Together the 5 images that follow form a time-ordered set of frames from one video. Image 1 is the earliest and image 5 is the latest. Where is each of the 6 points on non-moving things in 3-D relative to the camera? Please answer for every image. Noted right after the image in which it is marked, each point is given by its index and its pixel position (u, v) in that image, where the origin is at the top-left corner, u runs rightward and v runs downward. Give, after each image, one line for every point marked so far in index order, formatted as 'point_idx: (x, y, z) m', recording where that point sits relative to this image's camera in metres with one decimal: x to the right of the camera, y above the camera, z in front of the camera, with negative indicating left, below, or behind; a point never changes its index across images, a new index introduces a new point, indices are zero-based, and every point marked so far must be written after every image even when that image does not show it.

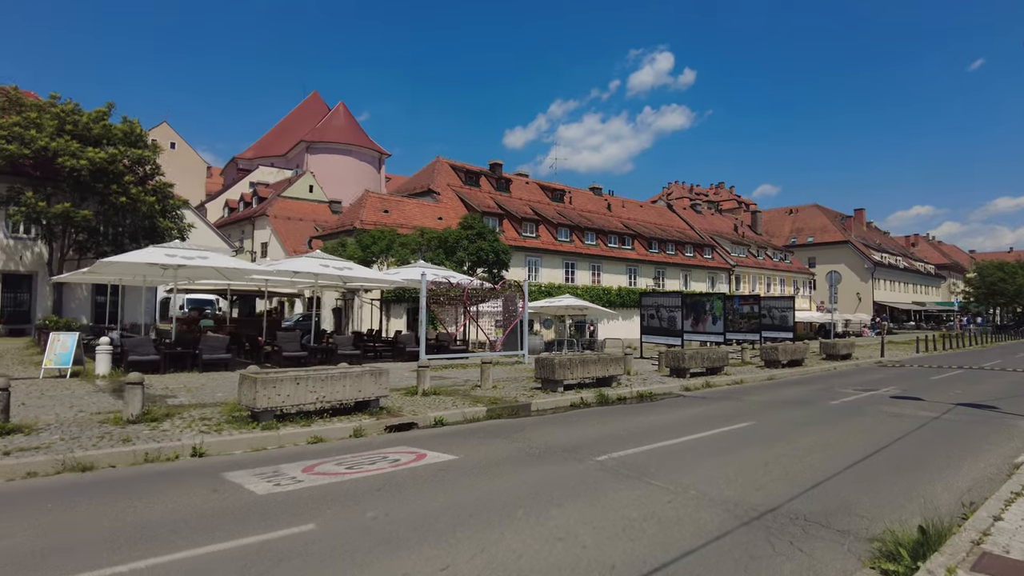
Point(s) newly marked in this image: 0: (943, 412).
0: (+7.2, -2.1, +10.3) m
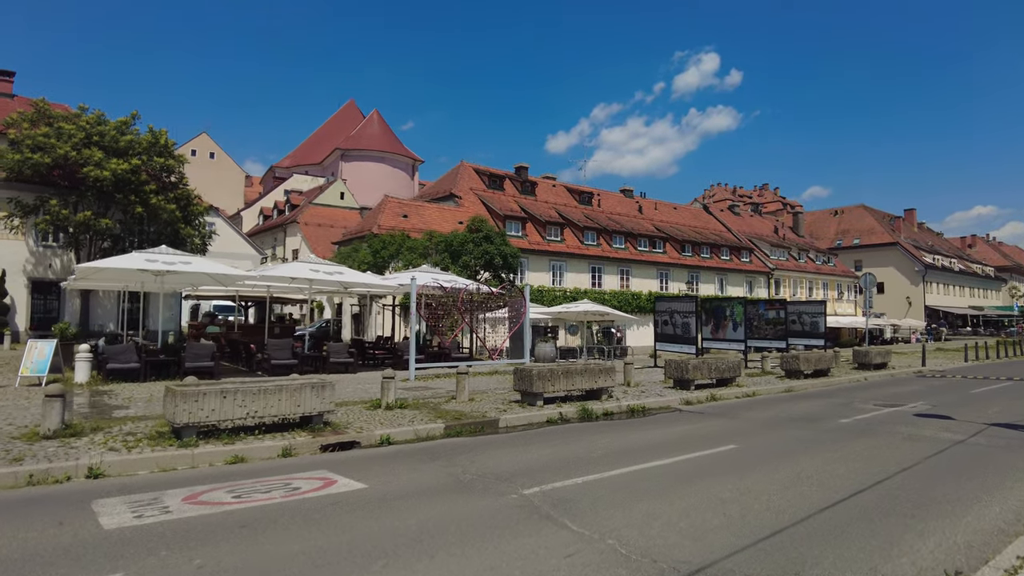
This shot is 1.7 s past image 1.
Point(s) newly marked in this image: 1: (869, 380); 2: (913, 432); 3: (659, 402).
0: (+6.6, -2.1, +8.9) m
1: (+10.2, -2.7, +17.8) m
2: (+6.0, -2.1, +9.2) m
3: (+3.0, -2.3, +12.7) m
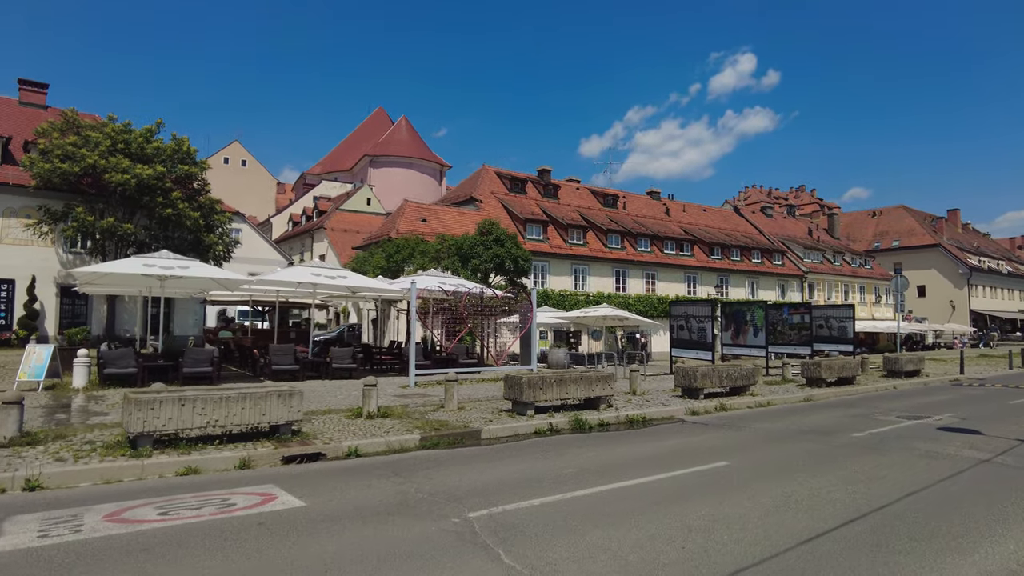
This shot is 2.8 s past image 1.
0: (+6.2, -2.1, +7.9) m
1: (+10.4, -2.7, +16.6) m
2: (+5.6, -2.1, +8.3) m
3: (+2.9, -2.4, +11.9) m
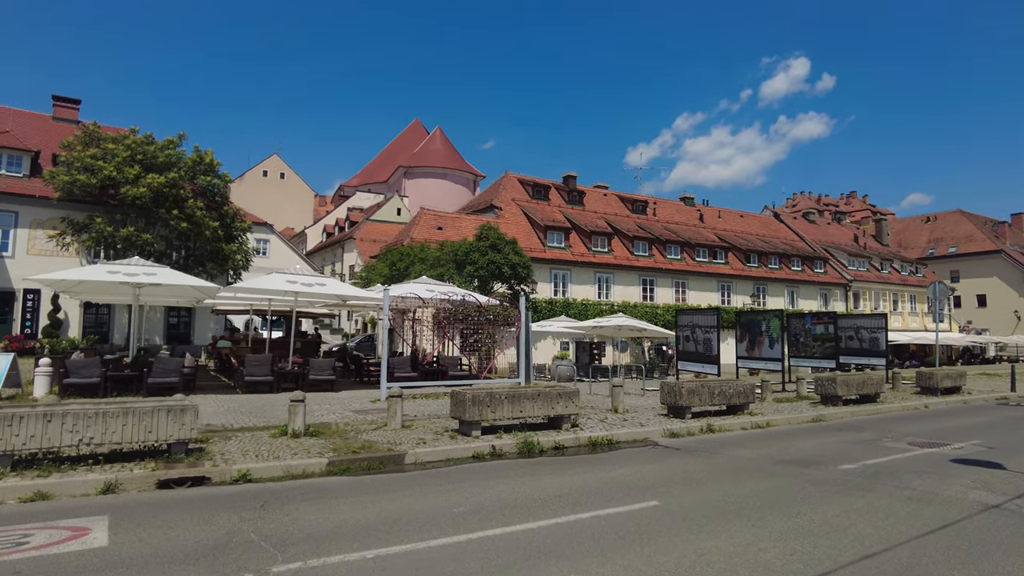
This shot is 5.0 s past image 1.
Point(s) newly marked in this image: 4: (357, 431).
0: (+5.1, -2.1, +6.3) m
1: (+9.9, -2.9, +14.7) m
2: (+4.6, -2.2, +6.7) m
3: (+2.1, -2.5, +10.5) m
4: (-2.5, -2.2, +9.7) m
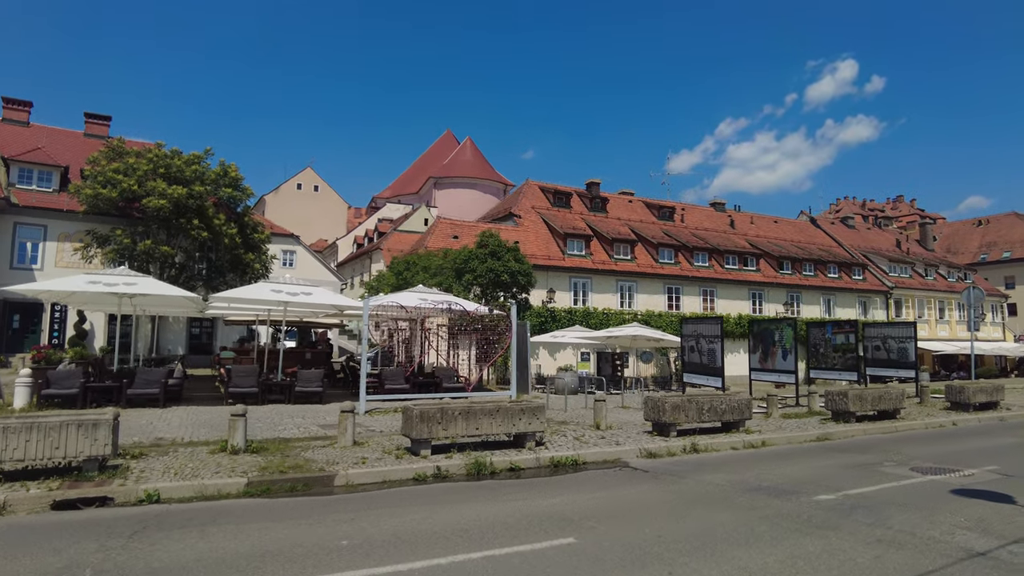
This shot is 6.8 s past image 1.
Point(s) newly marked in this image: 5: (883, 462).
0: (+4.2, -2.1, +5.2) m
1: (+9.5, -3.0, +13.2) m
2: (+3.7, -2.2, +5.7) m
3: (+1.5, -2.6, +9.7) m
4: (-3.1, -2.3, +9.1) m
5: (+5.4, -2.5, +9.0) m
